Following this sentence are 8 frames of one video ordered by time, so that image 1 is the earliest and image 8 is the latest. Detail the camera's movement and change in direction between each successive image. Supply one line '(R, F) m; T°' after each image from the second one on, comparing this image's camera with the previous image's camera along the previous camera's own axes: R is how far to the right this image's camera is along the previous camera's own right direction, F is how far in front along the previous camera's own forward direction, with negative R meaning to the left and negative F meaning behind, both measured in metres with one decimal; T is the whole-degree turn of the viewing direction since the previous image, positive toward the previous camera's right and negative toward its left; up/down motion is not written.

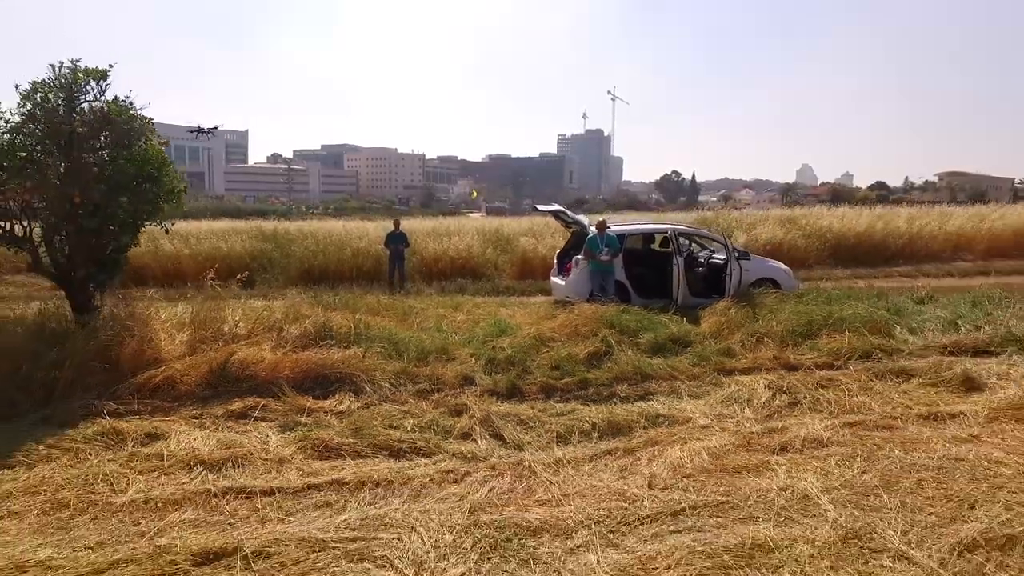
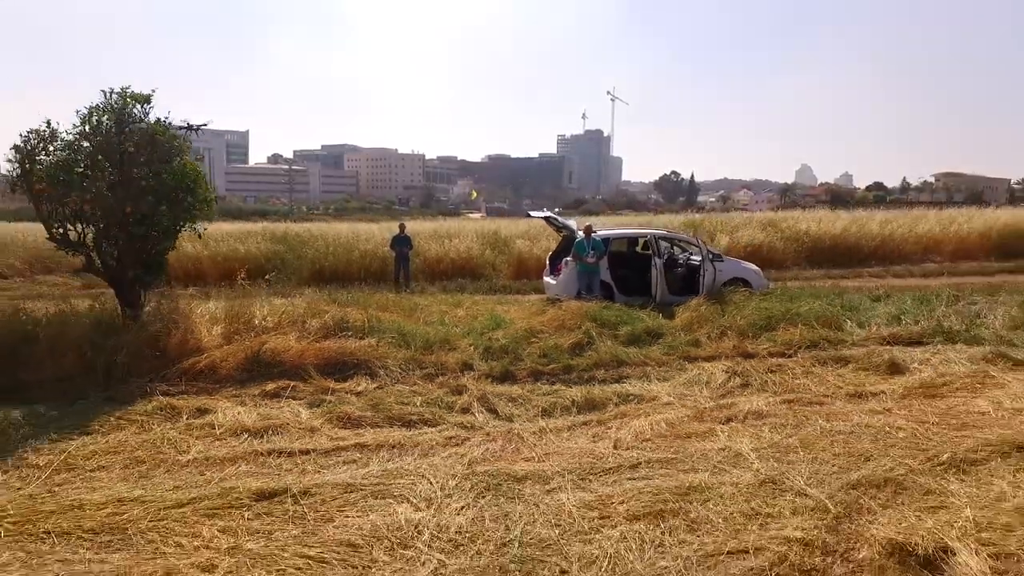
(+0.1, -0.7) m; 0°
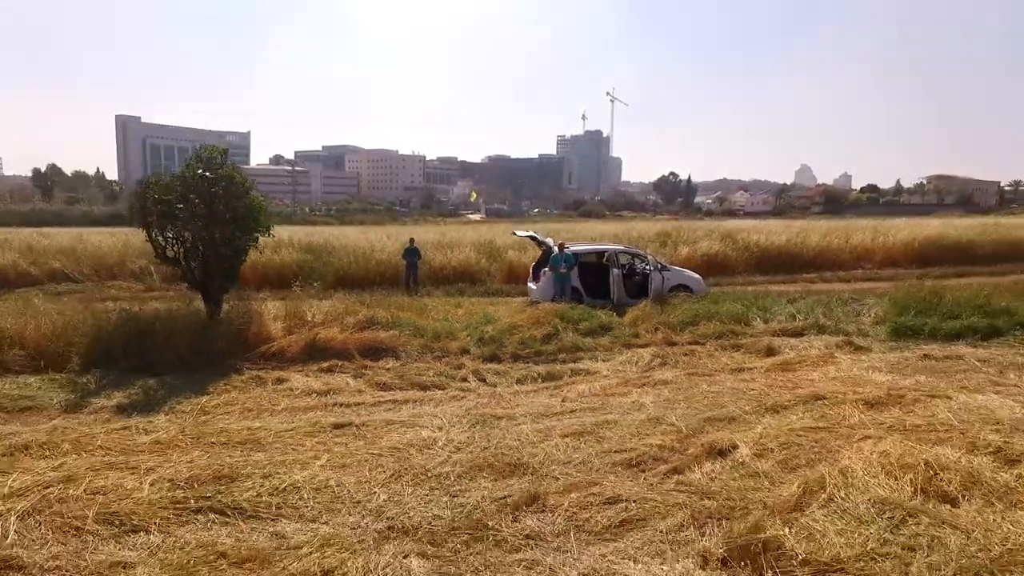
(+0.2, -1.8) m; 0°
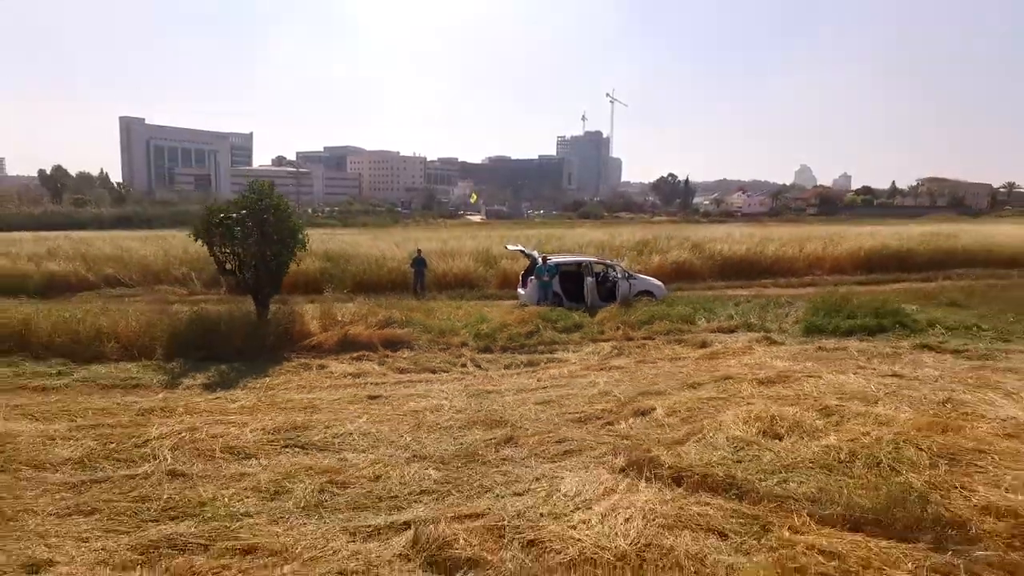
(+0.2, -1.7) m; 0°
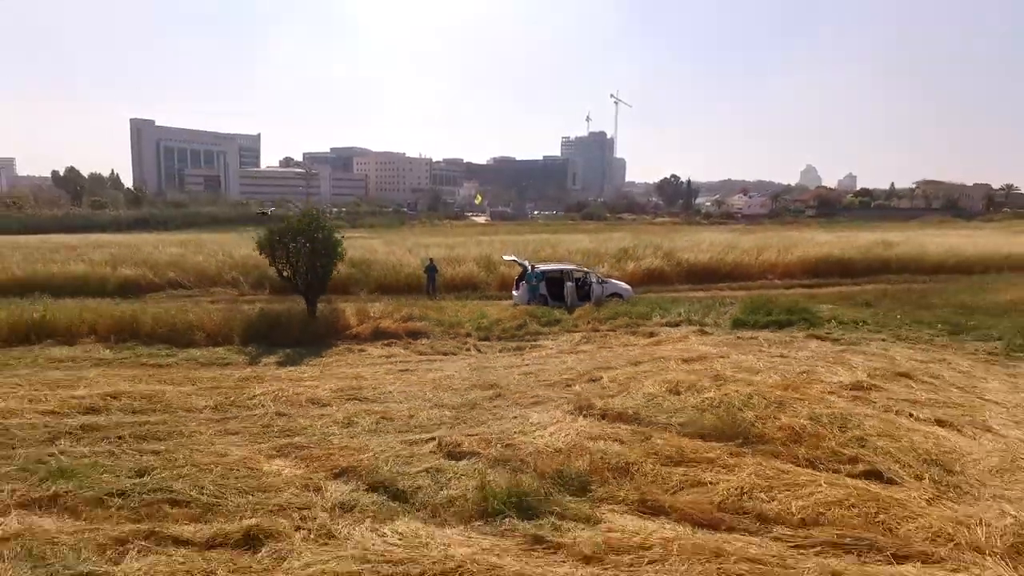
(+0.2, -2.5) m; 0°
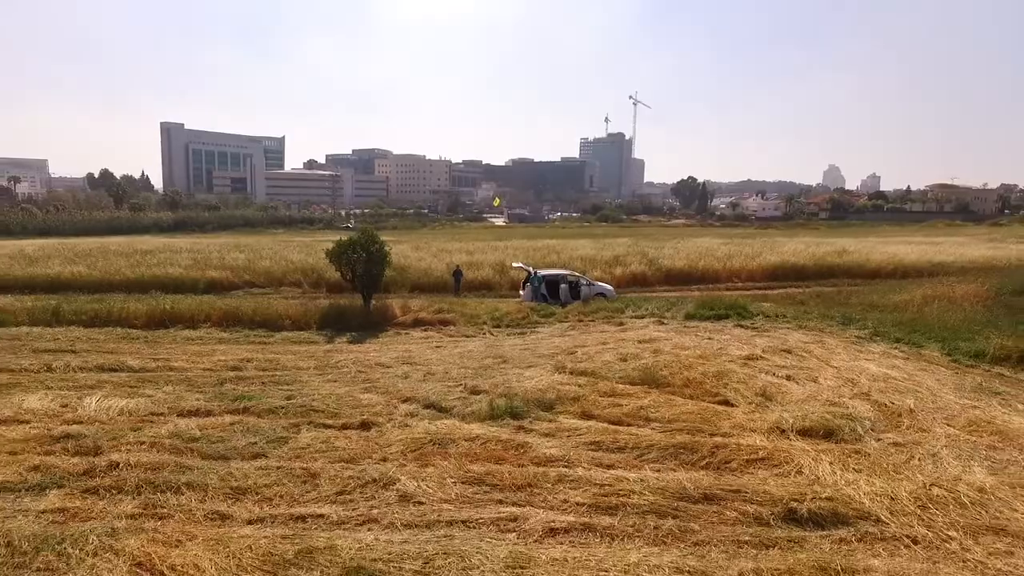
(+0.3, -3.6) m; -2°
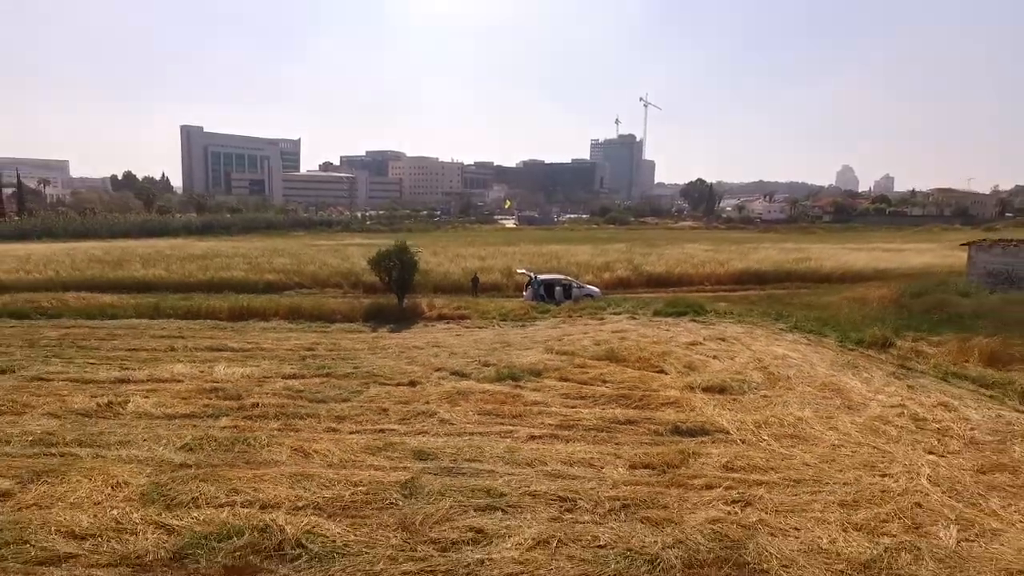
(+0.2, -3.7) m; -1°
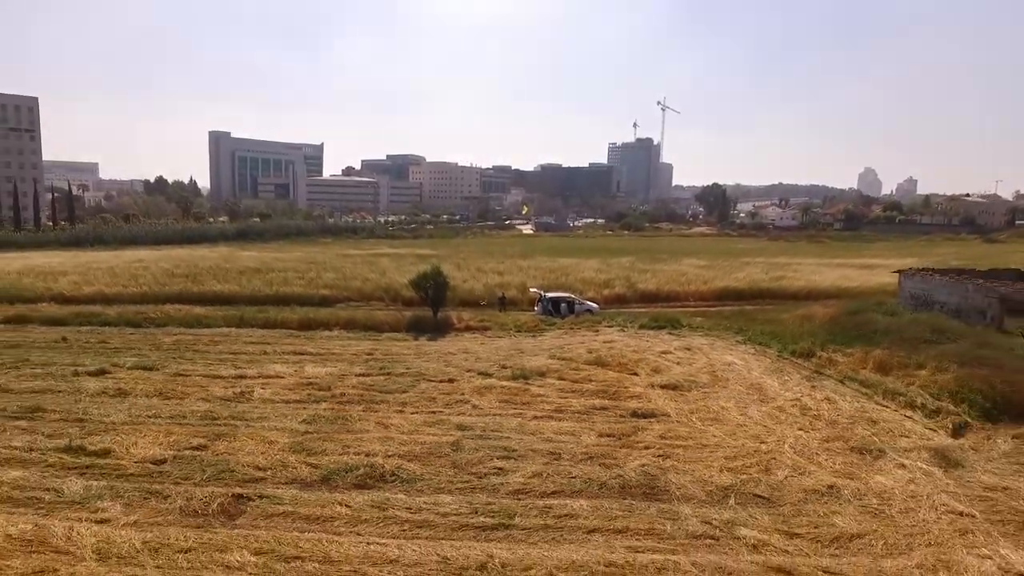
(+0.1, -4.3) m; -2°
